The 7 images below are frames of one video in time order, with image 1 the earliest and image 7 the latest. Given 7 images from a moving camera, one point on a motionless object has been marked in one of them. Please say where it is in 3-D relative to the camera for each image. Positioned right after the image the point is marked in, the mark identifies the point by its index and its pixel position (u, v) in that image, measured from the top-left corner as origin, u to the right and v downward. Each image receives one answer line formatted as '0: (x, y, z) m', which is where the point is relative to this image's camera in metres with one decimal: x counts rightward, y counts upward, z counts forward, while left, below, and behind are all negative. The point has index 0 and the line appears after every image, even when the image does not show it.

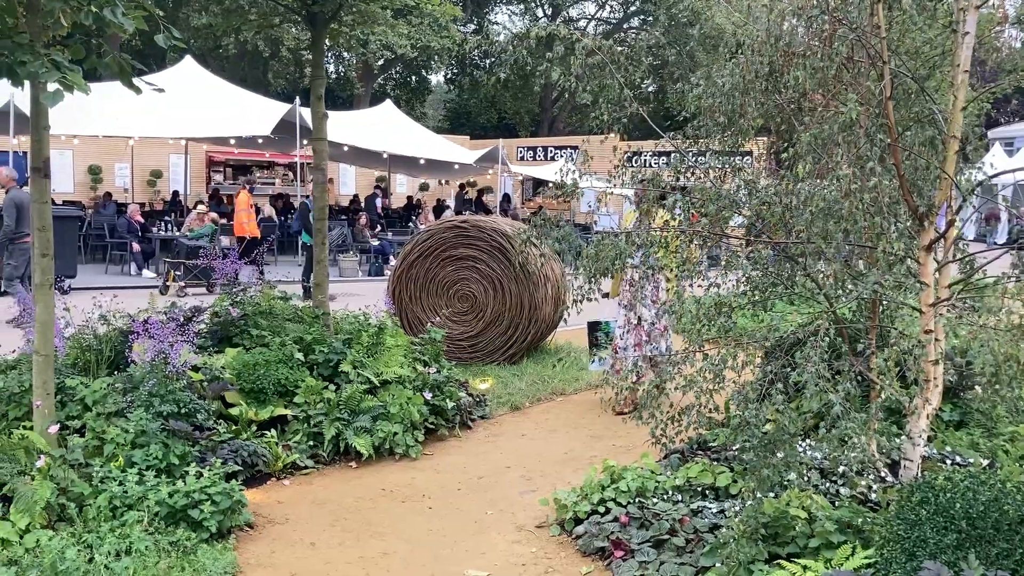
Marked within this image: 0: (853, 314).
0: (+1.4, -0.1, +4.0) m
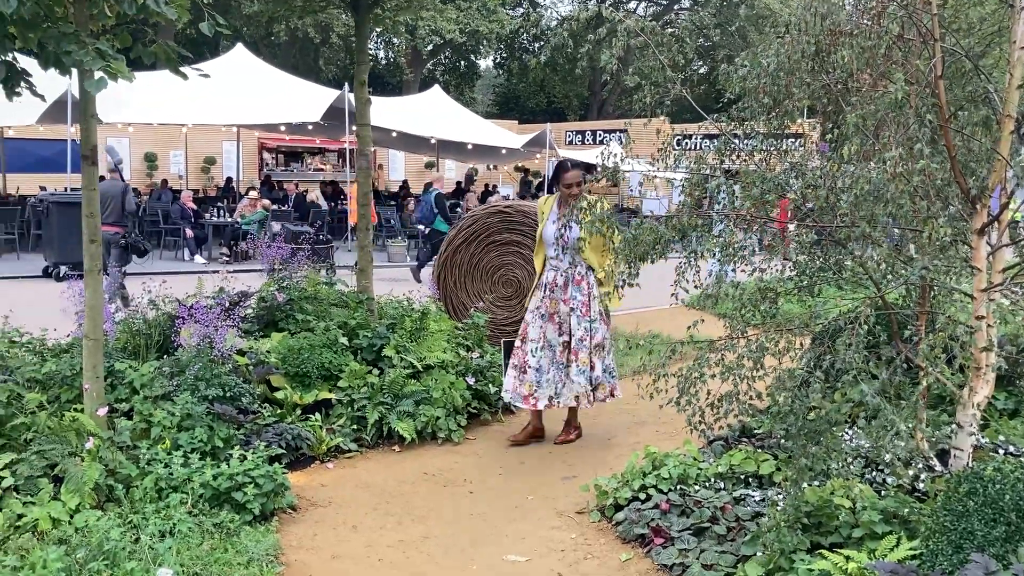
0: (+1.6, 0.0, +3.9) m
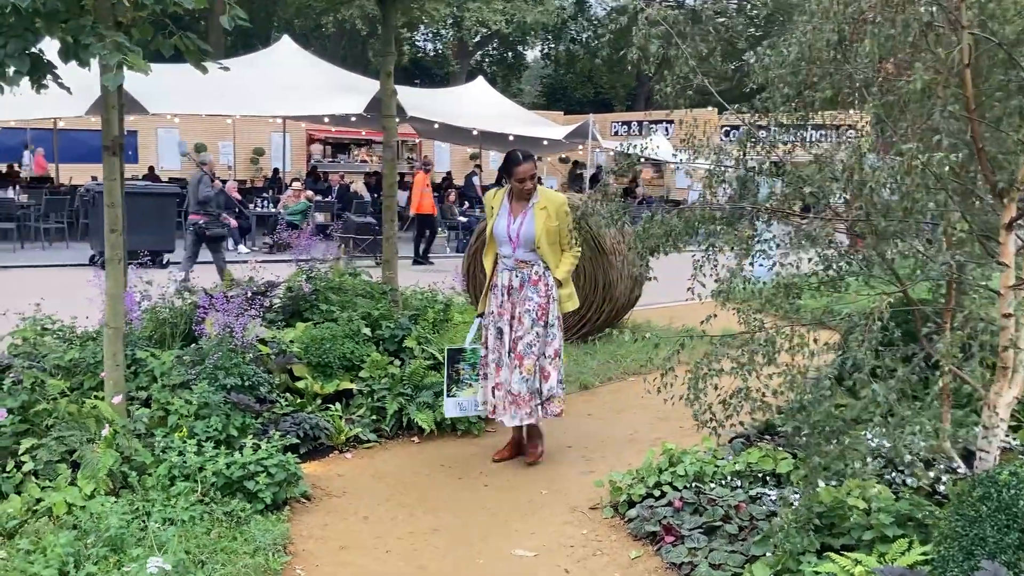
0: (+1.7, 0.0, +3.8) m
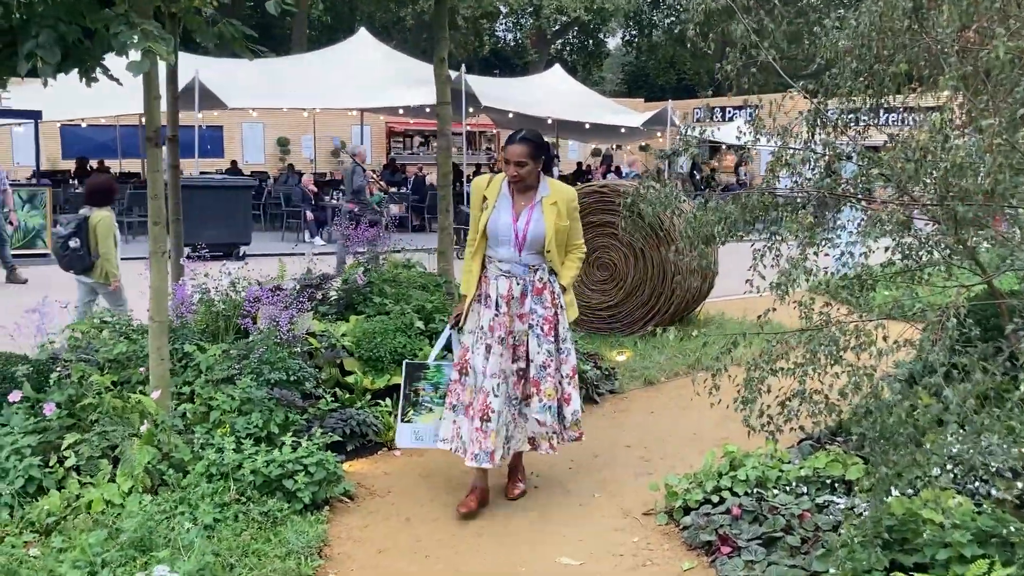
0: (+1.8, 0.0, +3.5) m
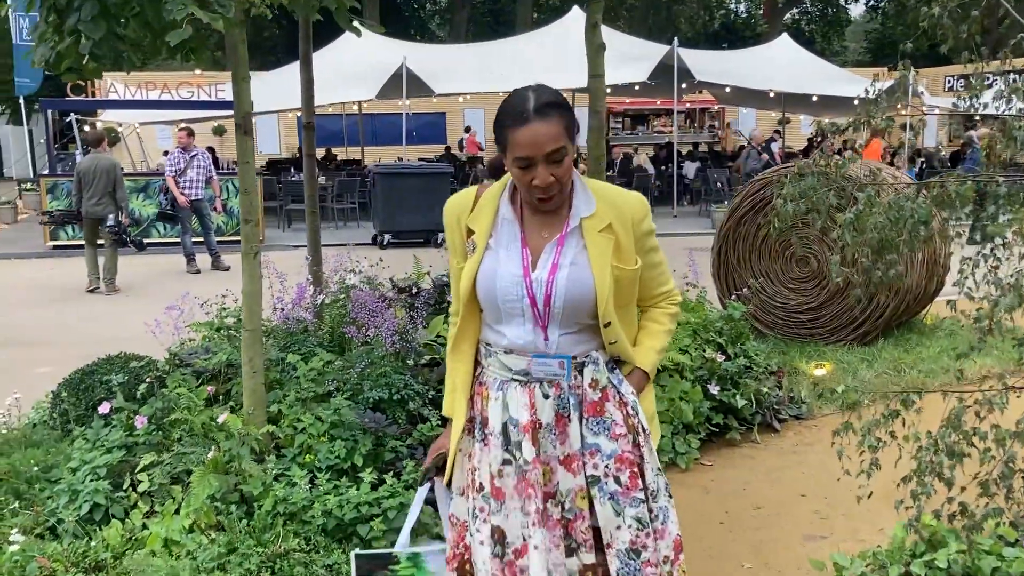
0: (+2.1, -0.1, +2.2) m
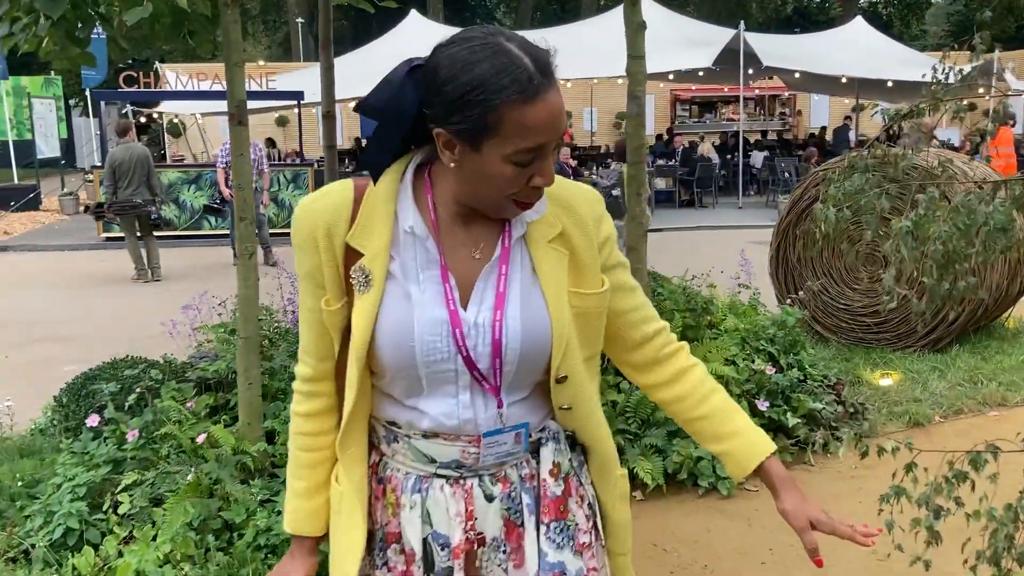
0: (+2.0, -0.1, +1.7) m
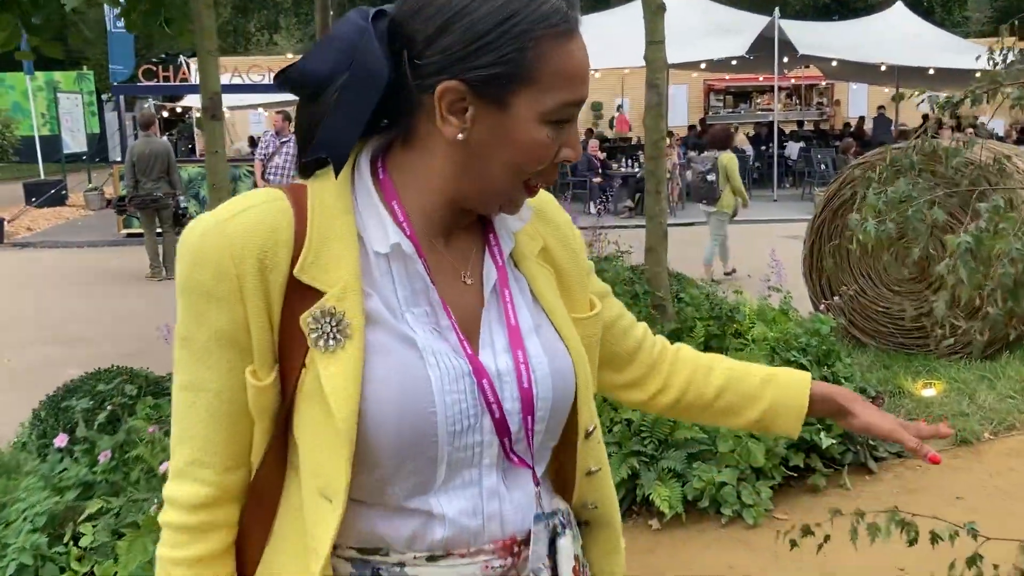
0: (+1.9, -0.2, +1.3) m
